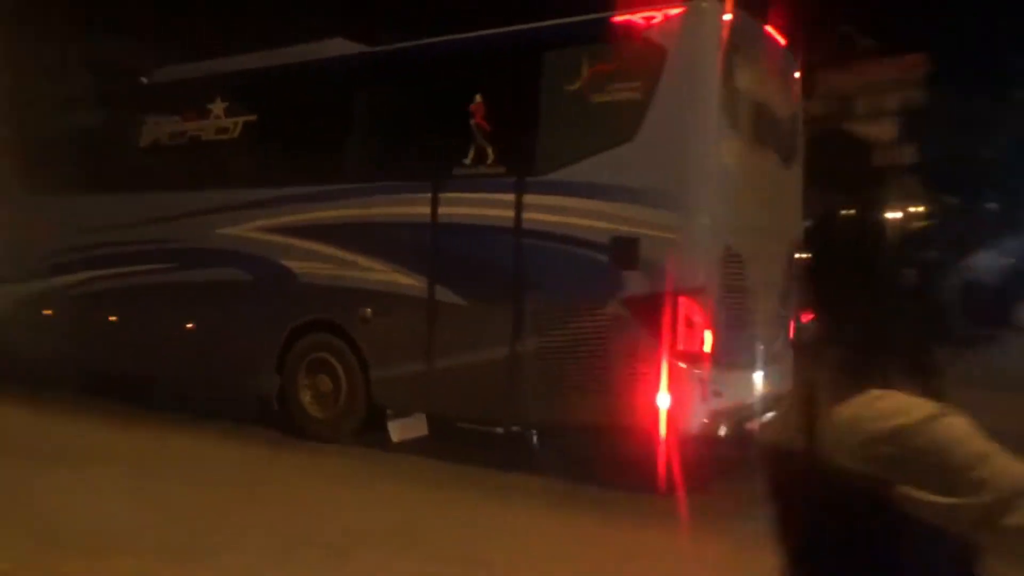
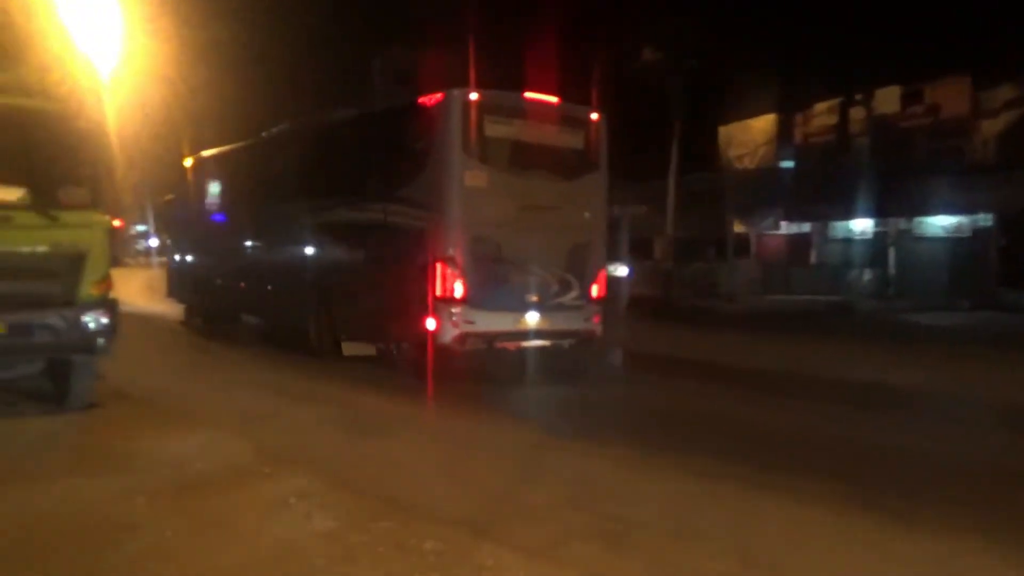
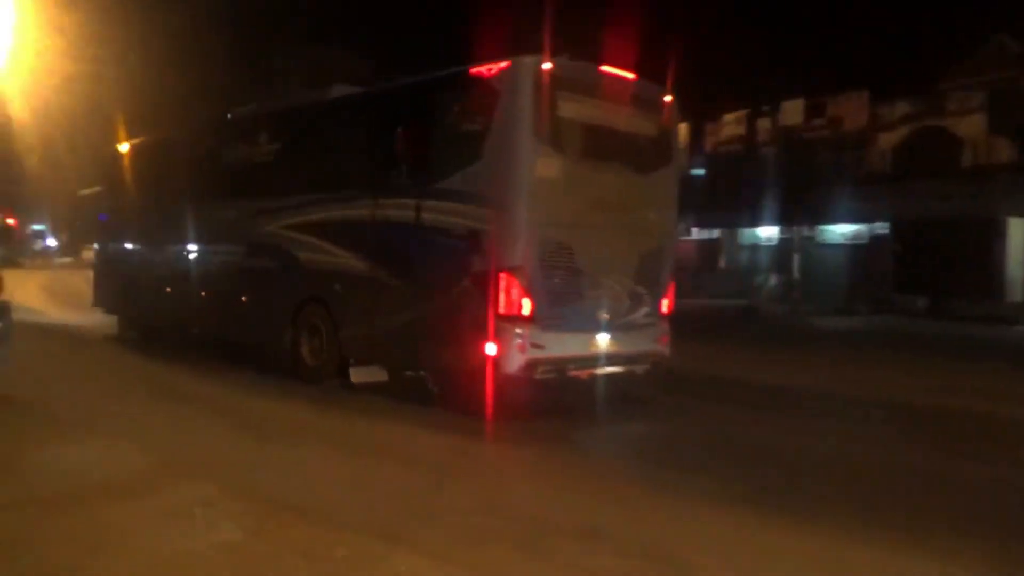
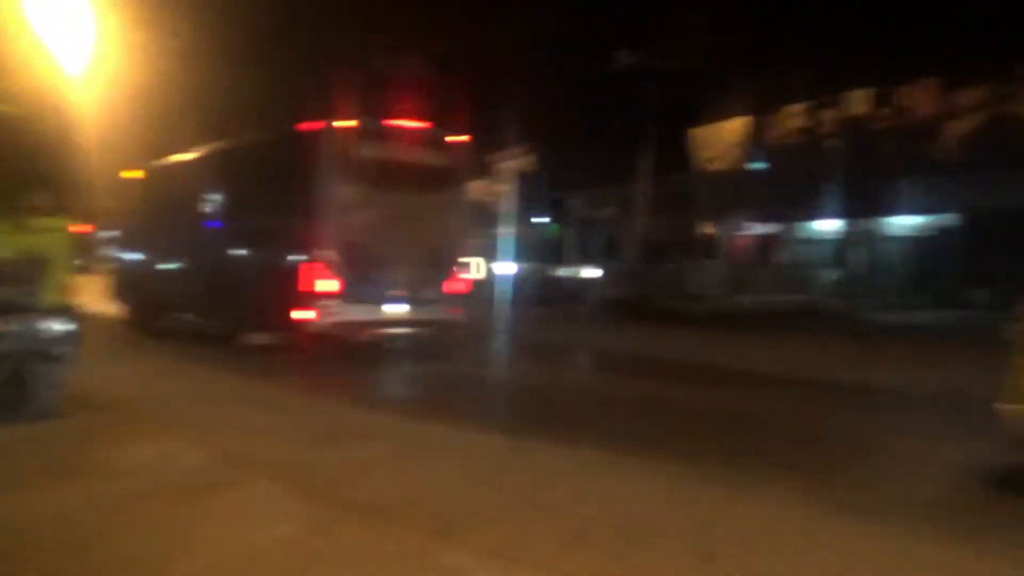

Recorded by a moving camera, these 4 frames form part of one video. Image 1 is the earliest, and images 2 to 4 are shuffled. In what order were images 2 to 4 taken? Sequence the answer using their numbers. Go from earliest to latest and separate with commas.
3, 2, 4
